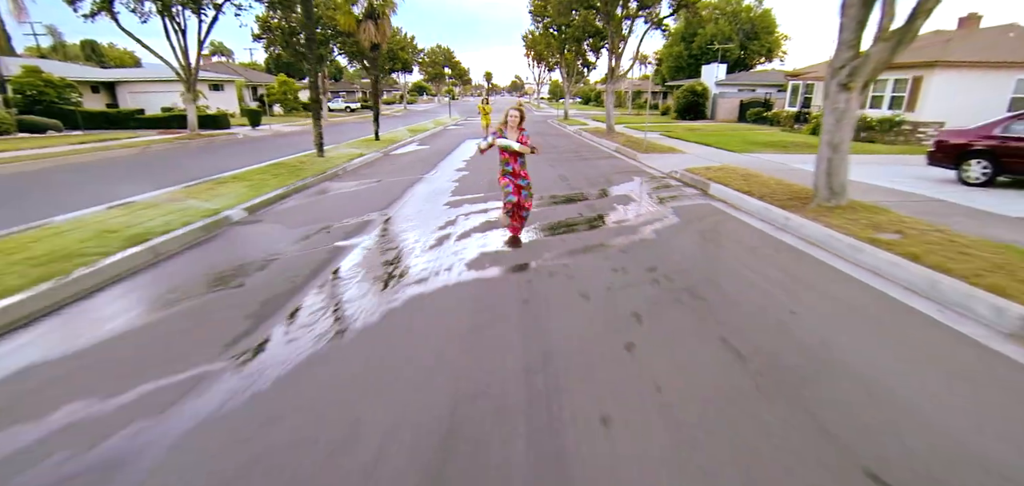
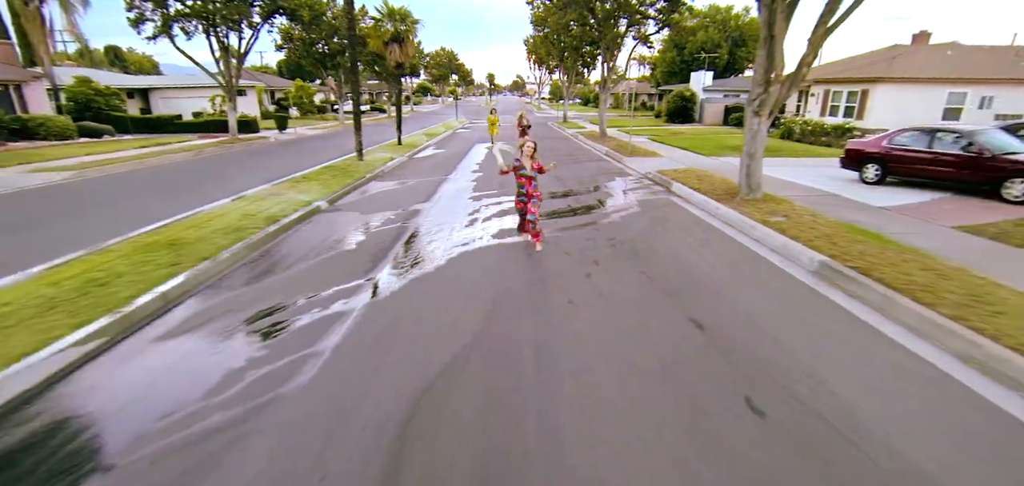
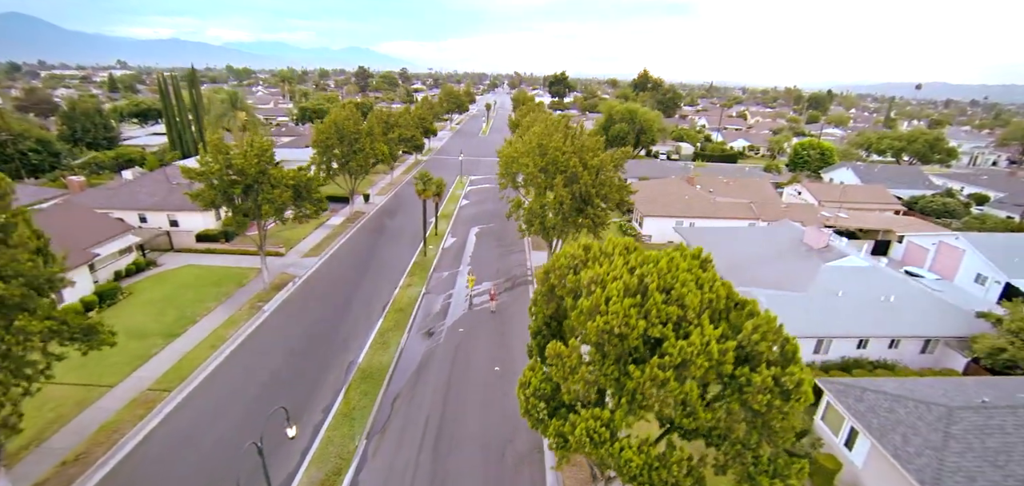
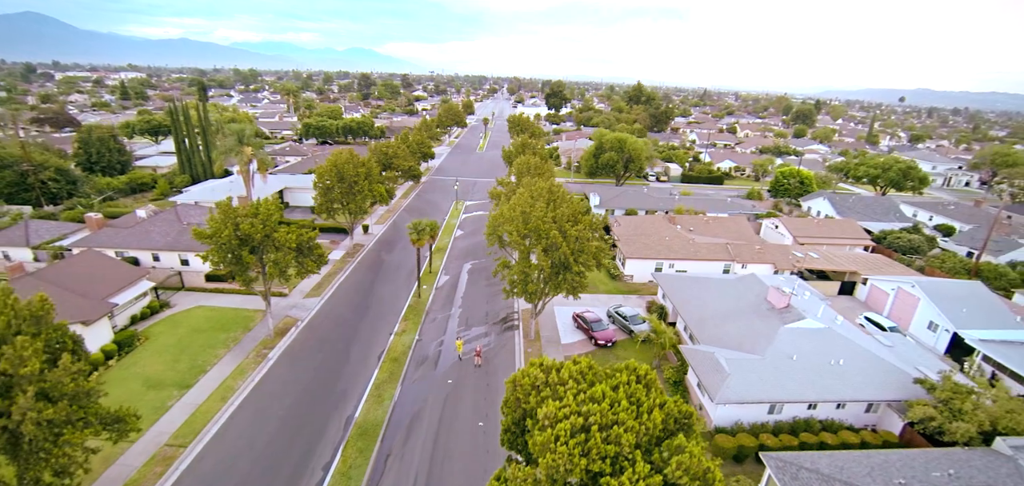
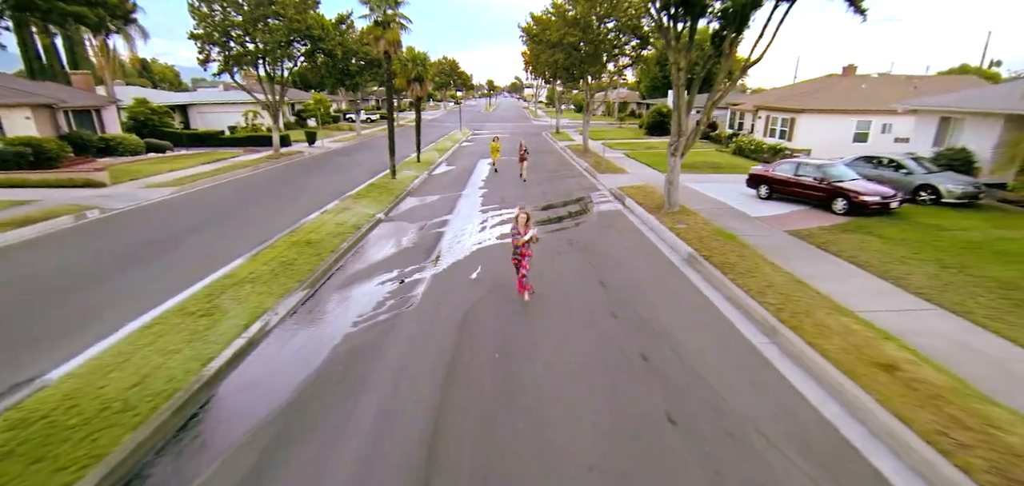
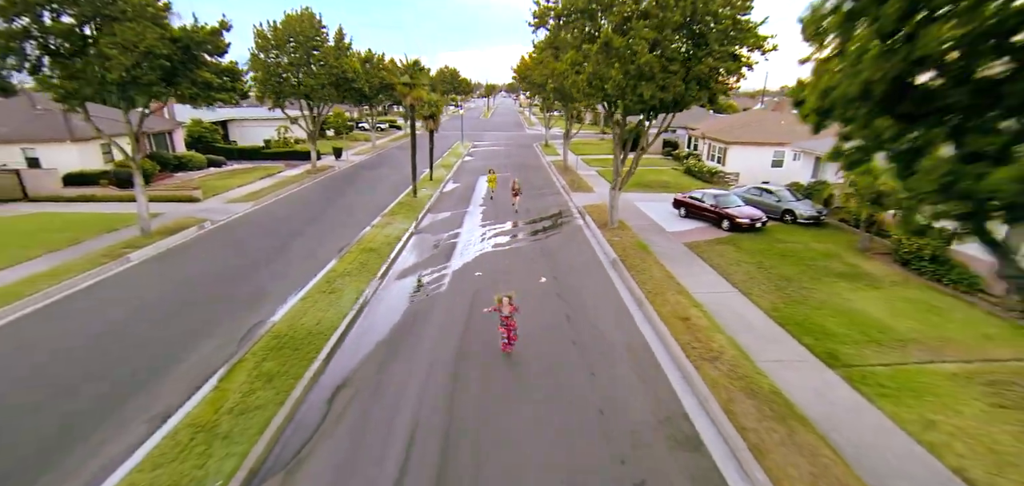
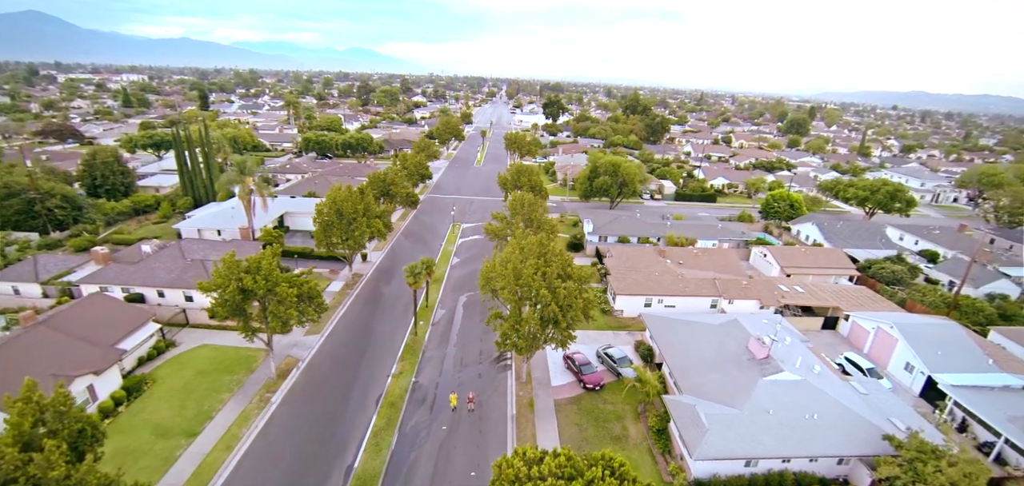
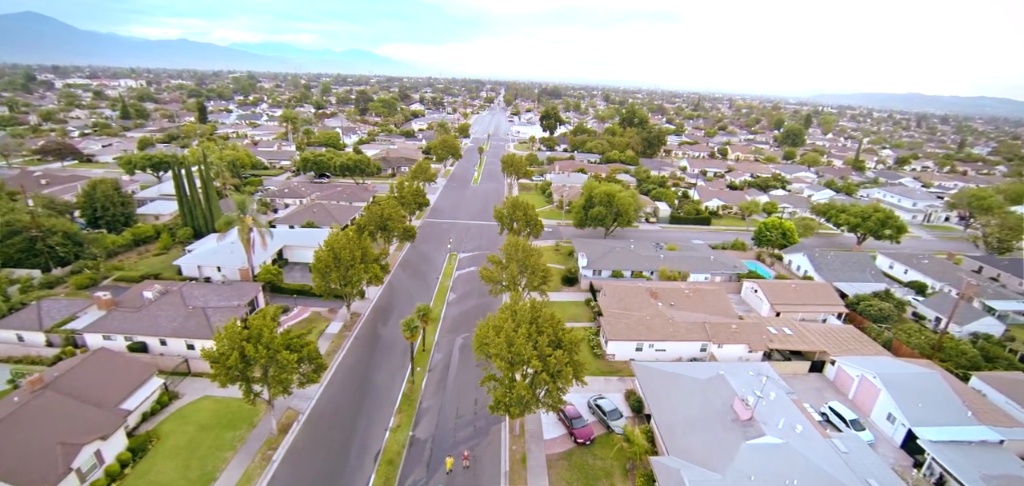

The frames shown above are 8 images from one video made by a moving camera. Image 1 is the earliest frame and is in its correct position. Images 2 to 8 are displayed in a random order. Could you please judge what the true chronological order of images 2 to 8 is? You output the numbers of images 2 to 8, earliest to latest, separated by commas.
2, 5, 6, 3, 4, 7, 8
